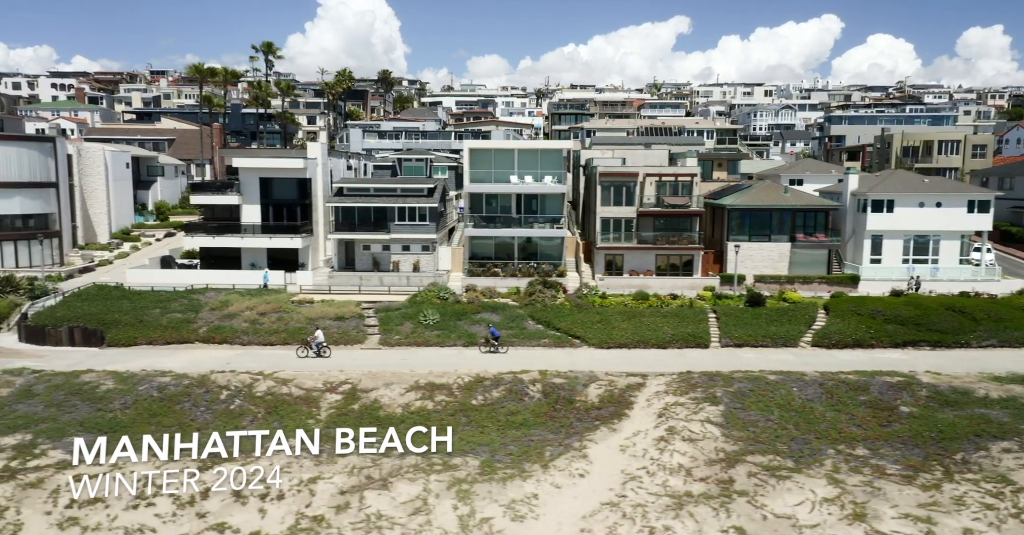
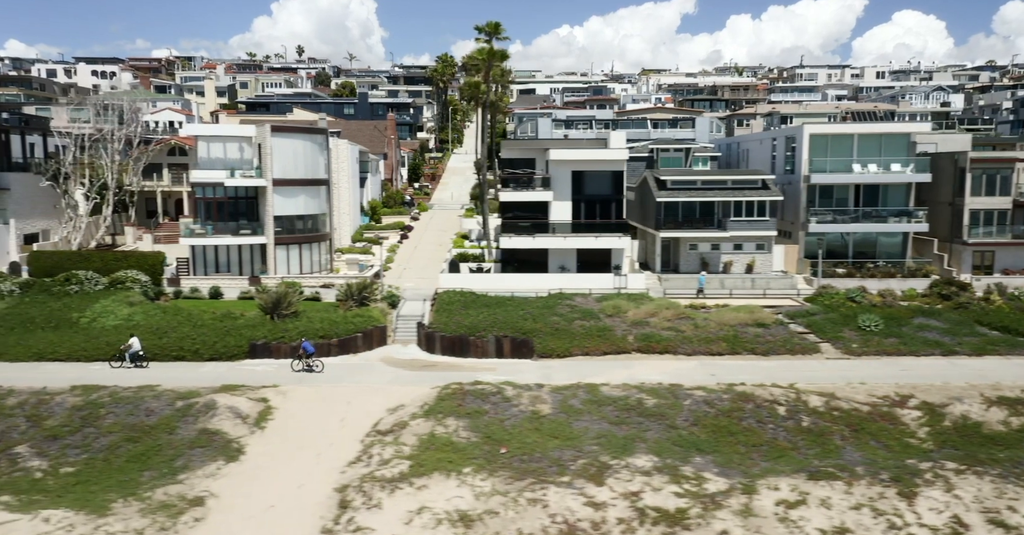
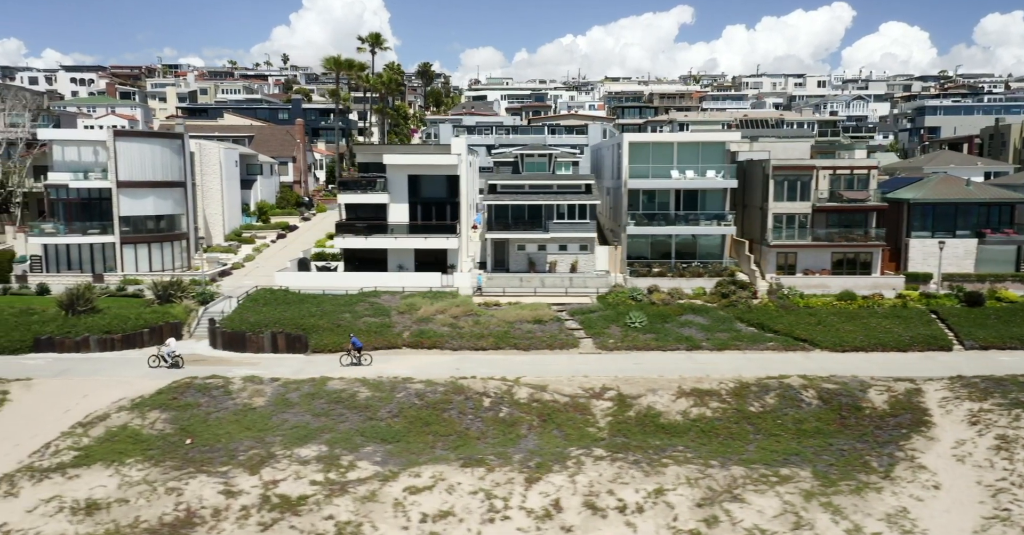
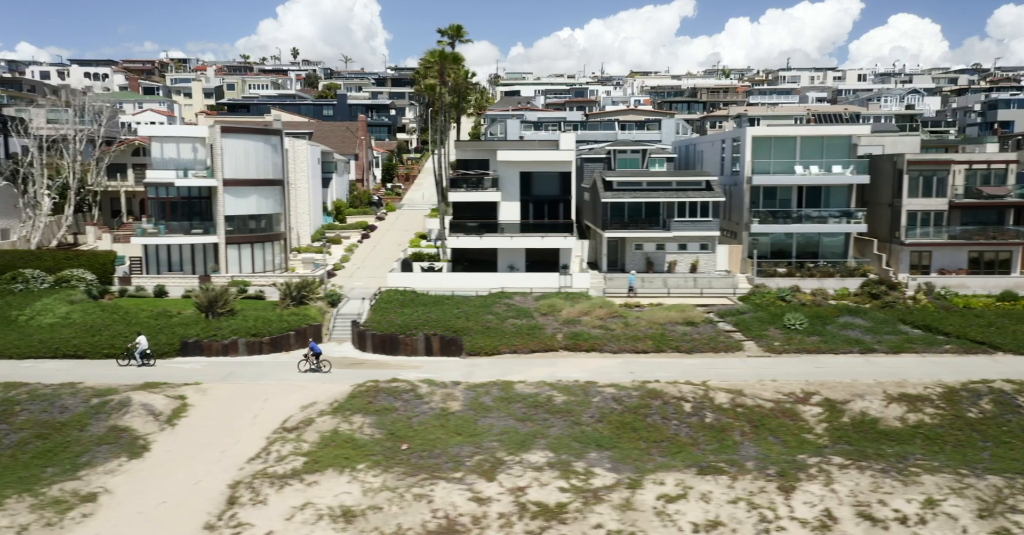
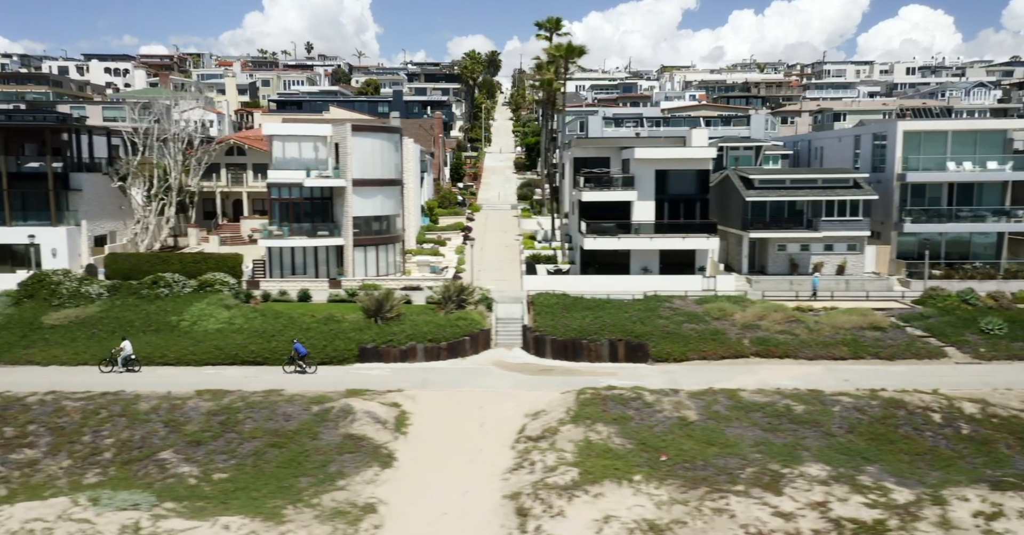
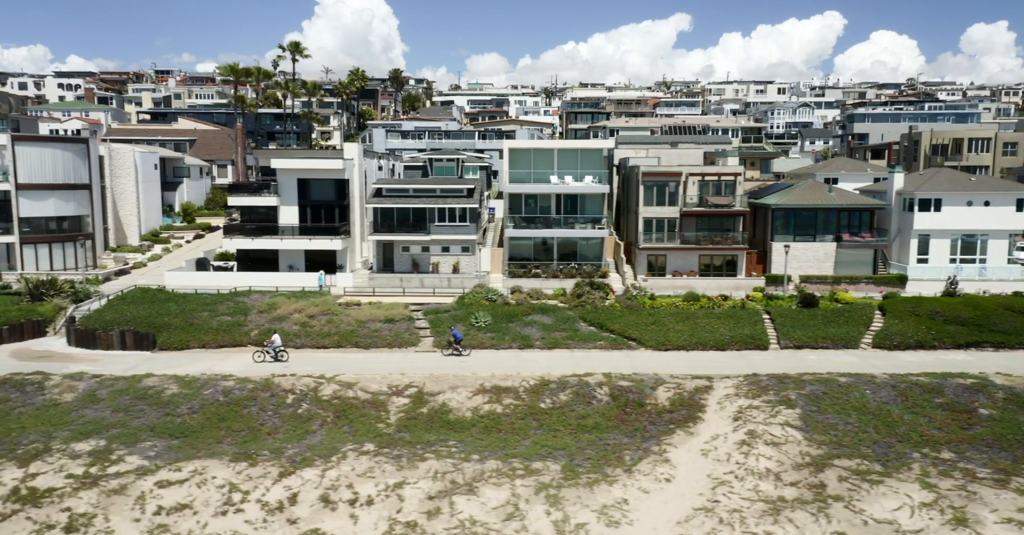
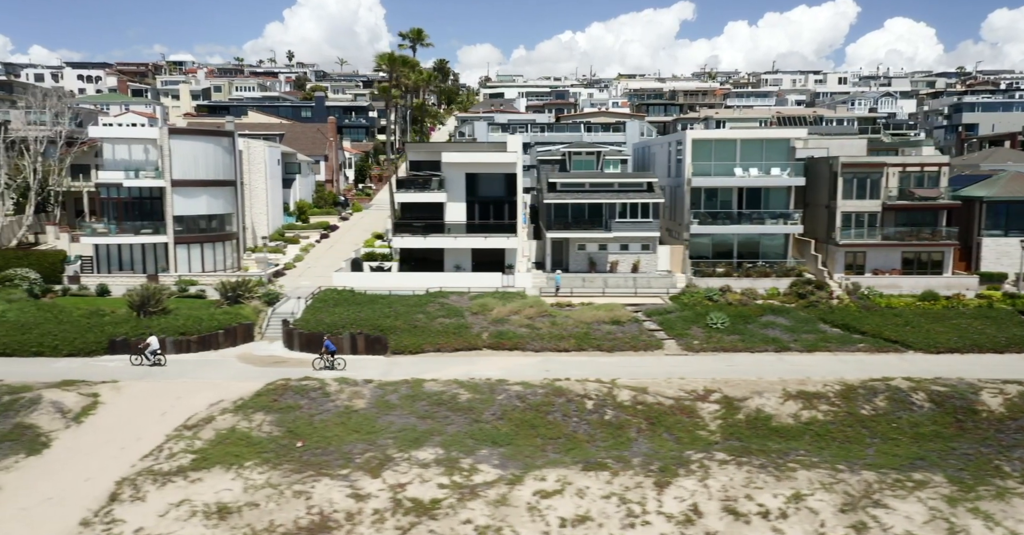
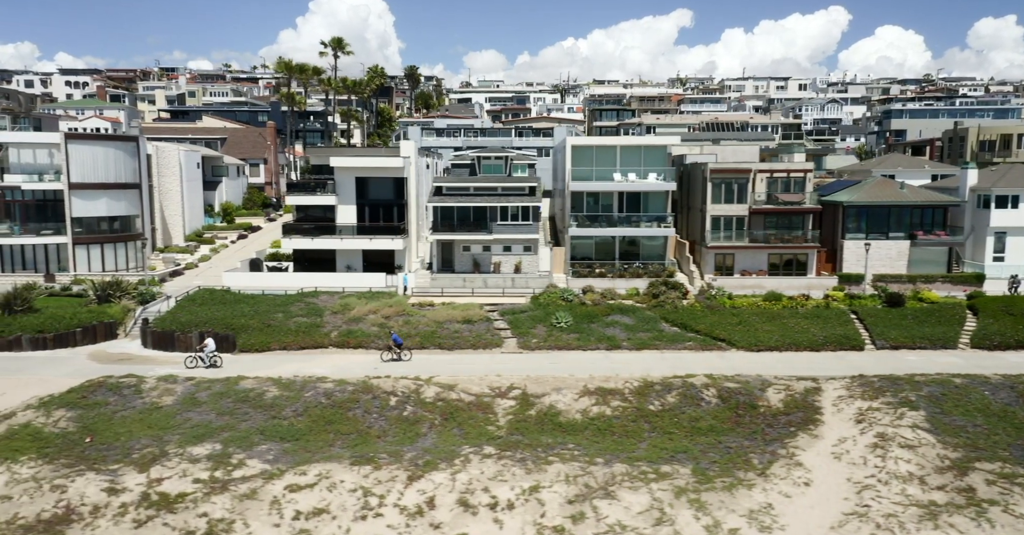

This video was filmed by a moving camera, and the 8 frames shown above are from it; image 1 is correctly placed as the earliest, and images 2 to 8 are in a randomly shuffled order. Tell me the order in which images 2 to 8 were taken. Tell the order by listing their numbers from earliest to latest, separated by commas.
6, 8, 3, 7, 4, 2, 5
